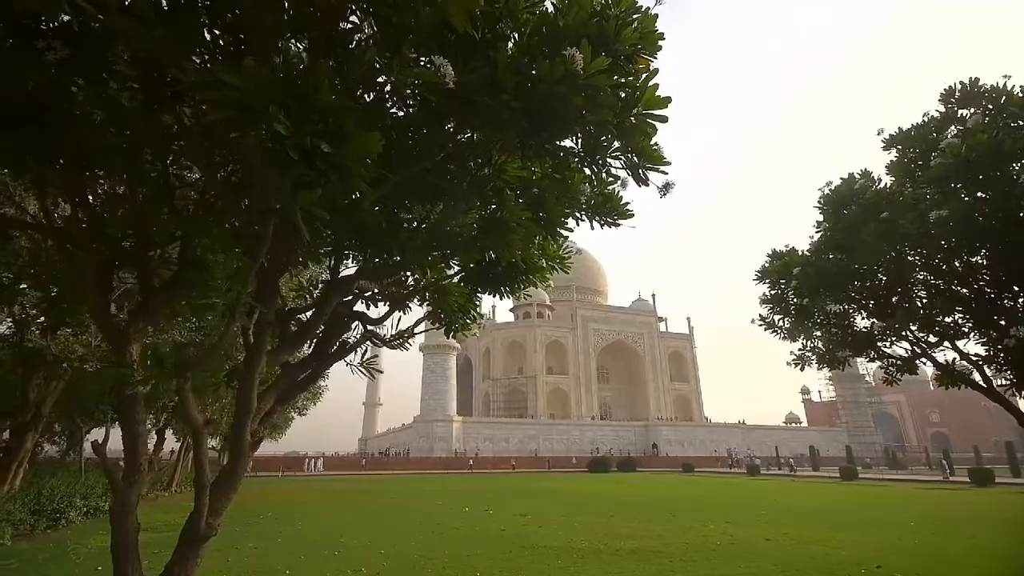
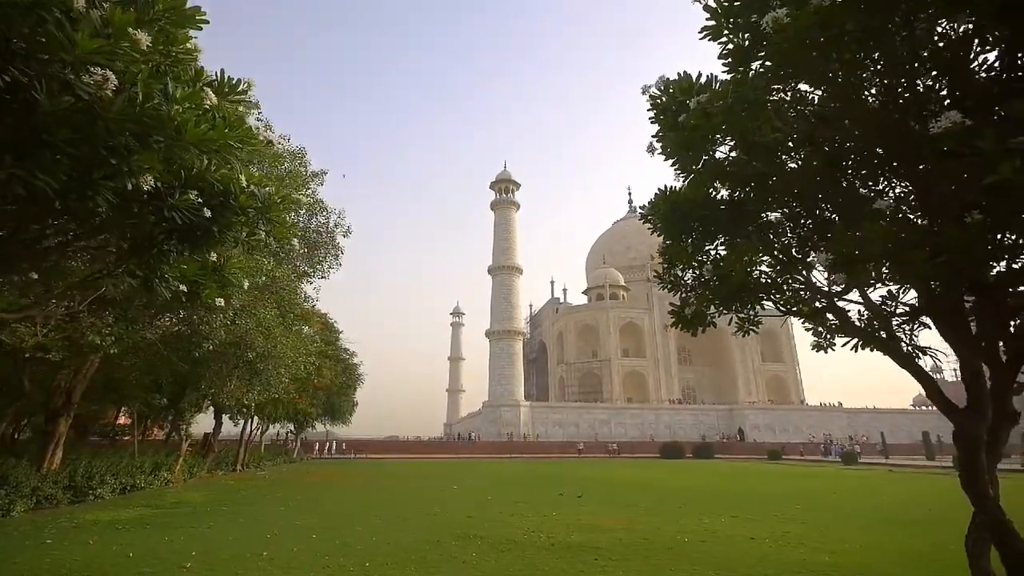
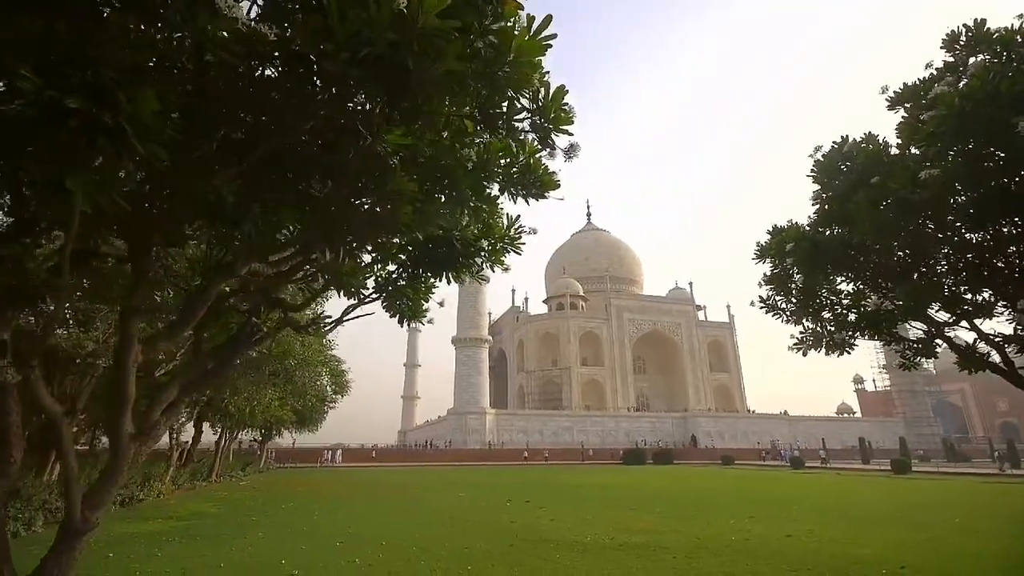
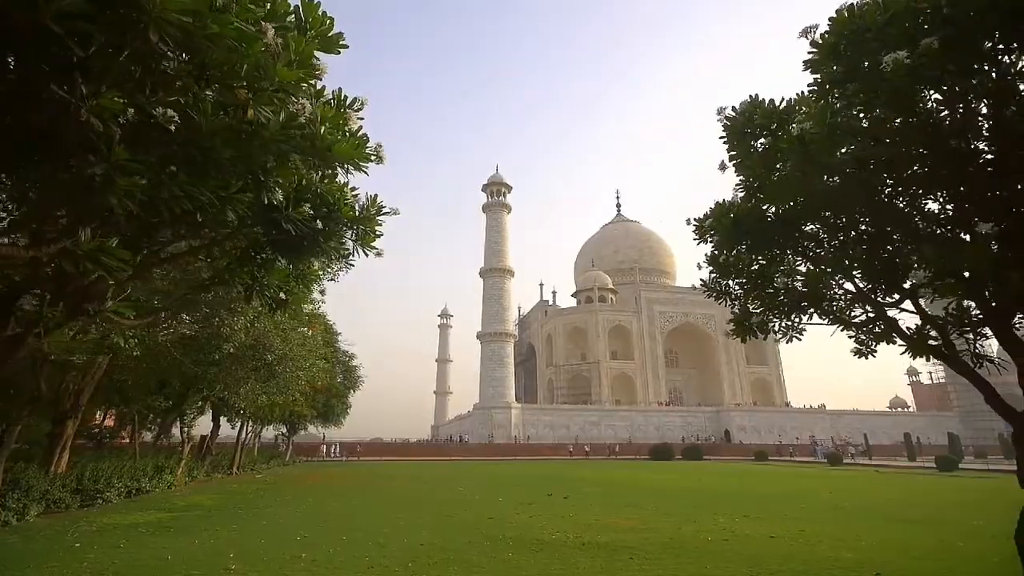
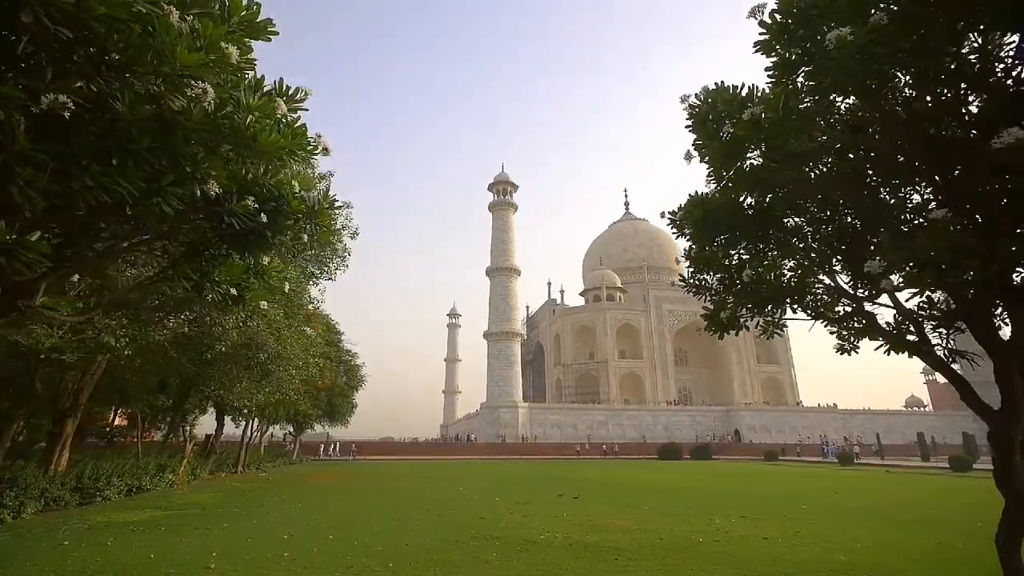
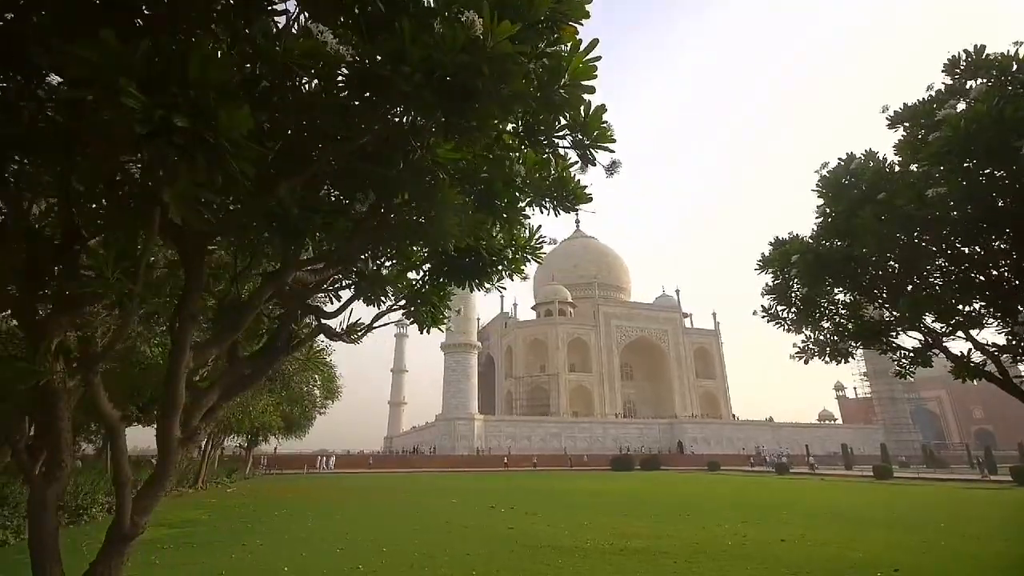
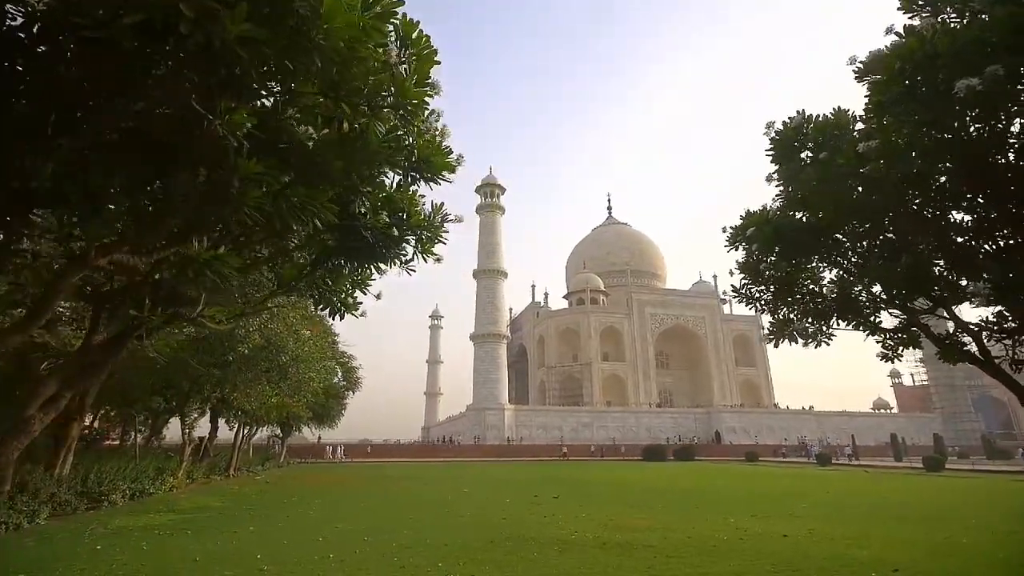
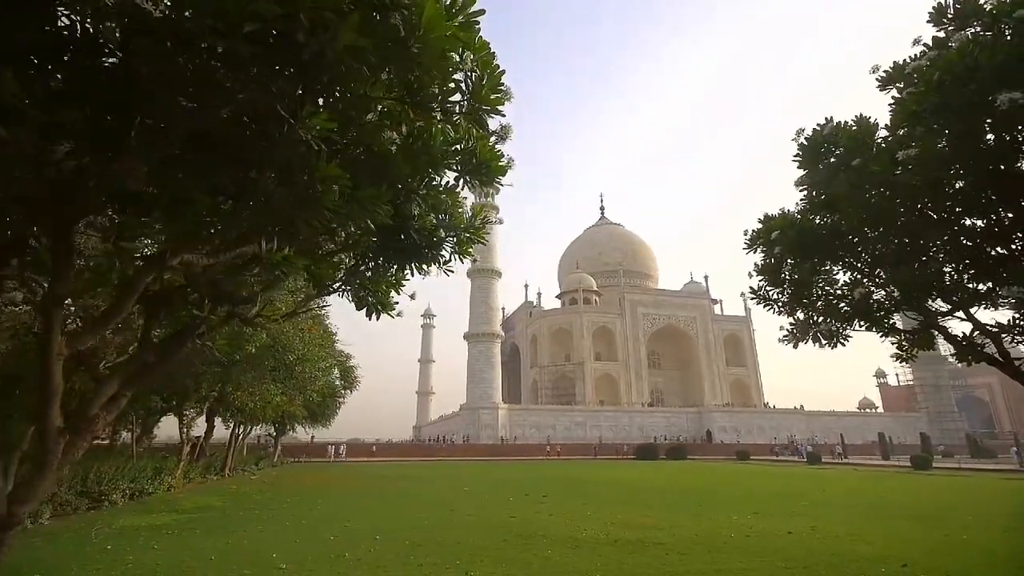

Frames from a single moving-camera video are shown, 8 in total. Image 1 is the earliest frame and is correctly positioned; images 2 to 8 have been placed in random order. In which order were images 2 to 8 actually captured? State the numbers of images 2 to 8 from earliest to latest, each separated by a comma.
6, 3, 8, 7, 4, 5, 2
